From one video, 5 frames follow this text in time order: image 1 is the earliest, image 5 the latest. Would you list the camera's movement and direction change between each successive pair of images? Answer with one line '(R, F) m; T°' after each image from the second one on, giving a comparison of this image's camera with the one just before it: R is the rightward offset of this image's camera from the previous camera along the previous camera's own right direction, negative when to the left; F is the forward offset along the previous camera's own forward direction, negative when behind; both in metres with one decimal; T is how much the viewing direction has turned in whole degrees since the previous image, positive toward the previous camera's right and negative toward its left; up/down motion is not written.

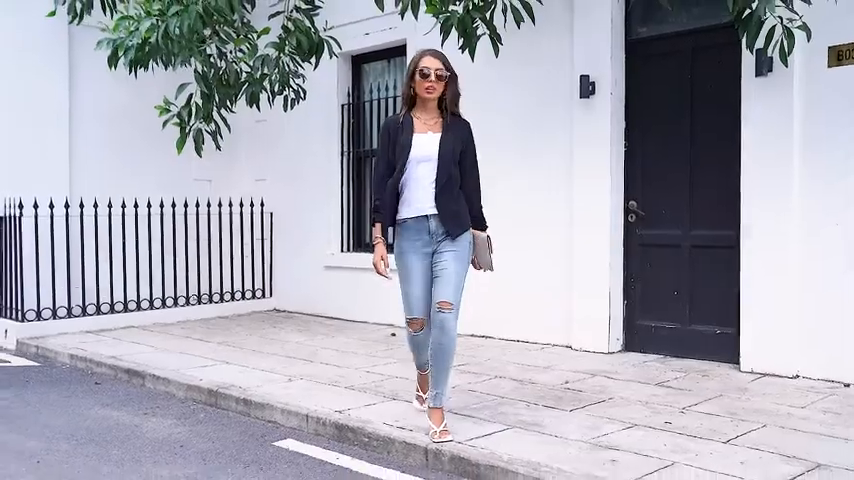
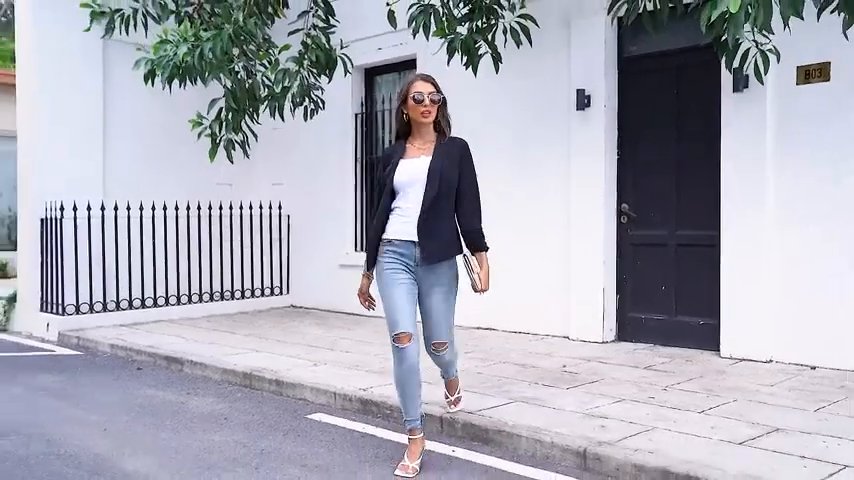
(-0.1, -0.7) m; 0°
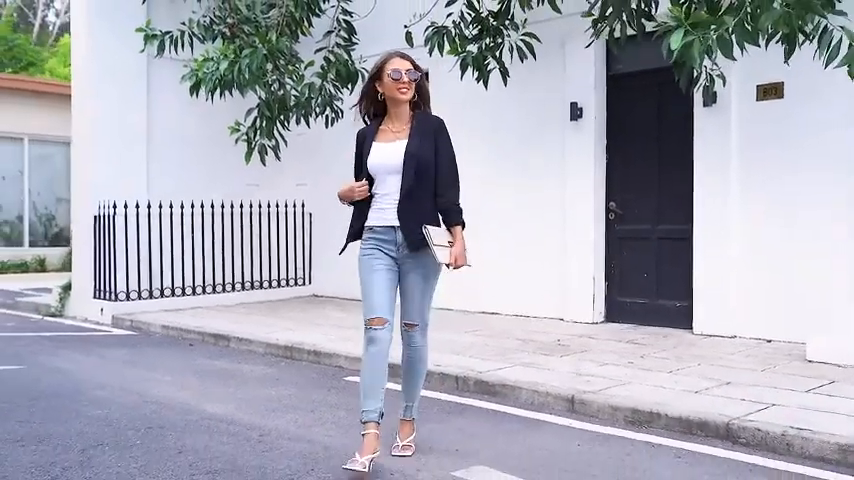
(-0.1, -1.1) m; 0°
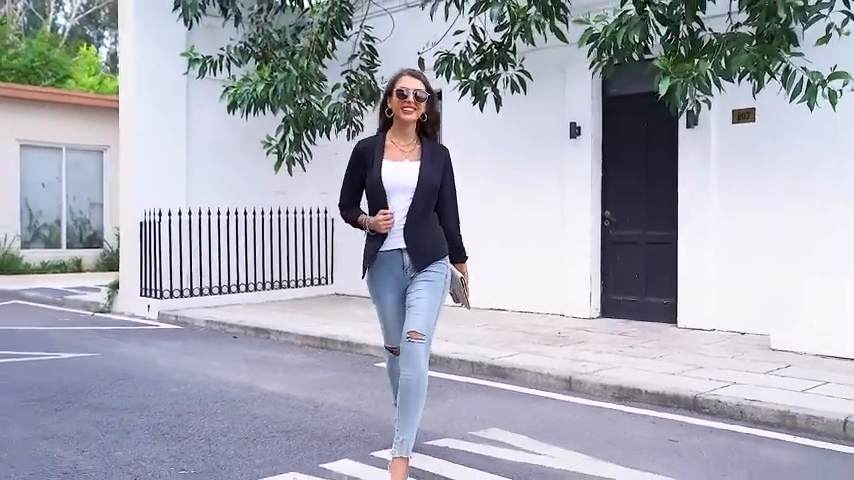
(-0.1, -1.1) m; 0°
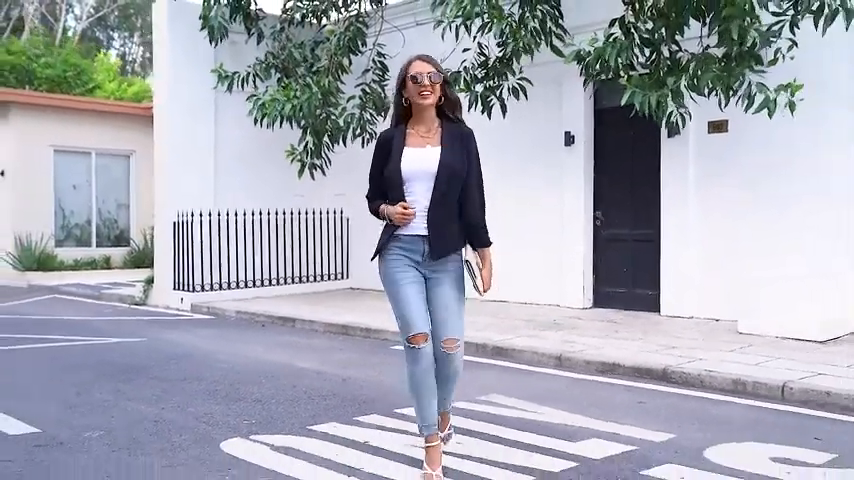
(0.0, -1.1) m; 0°
